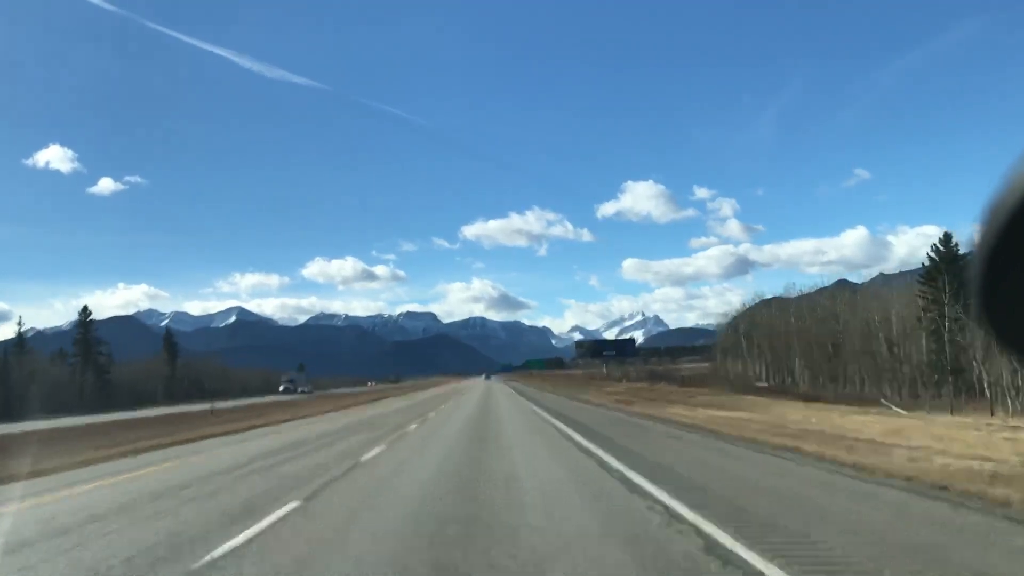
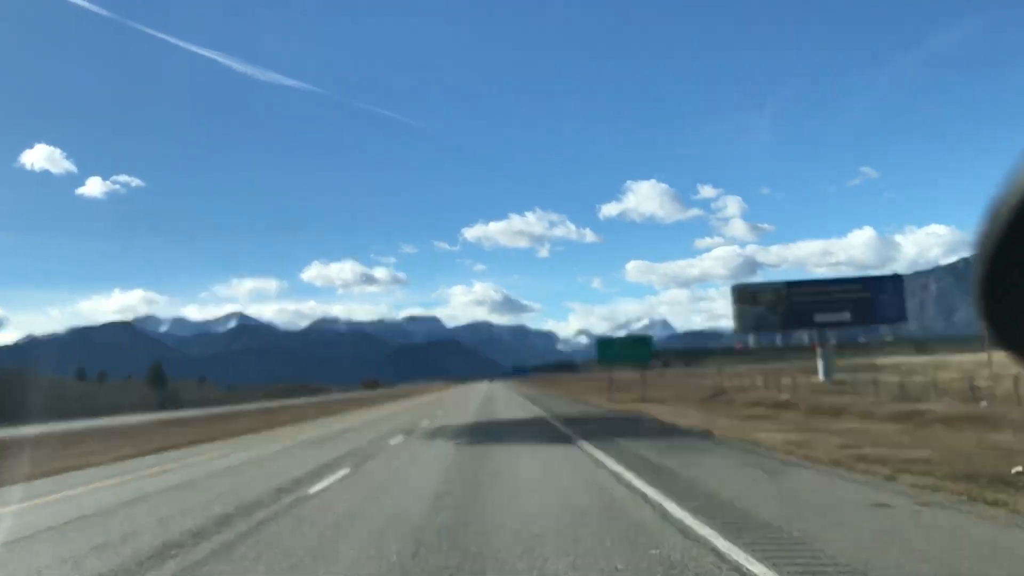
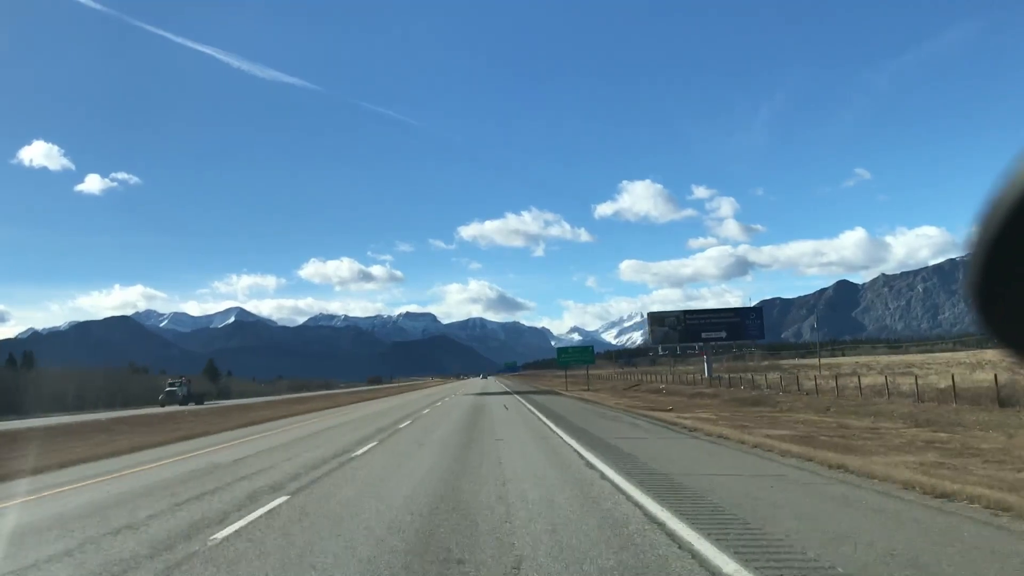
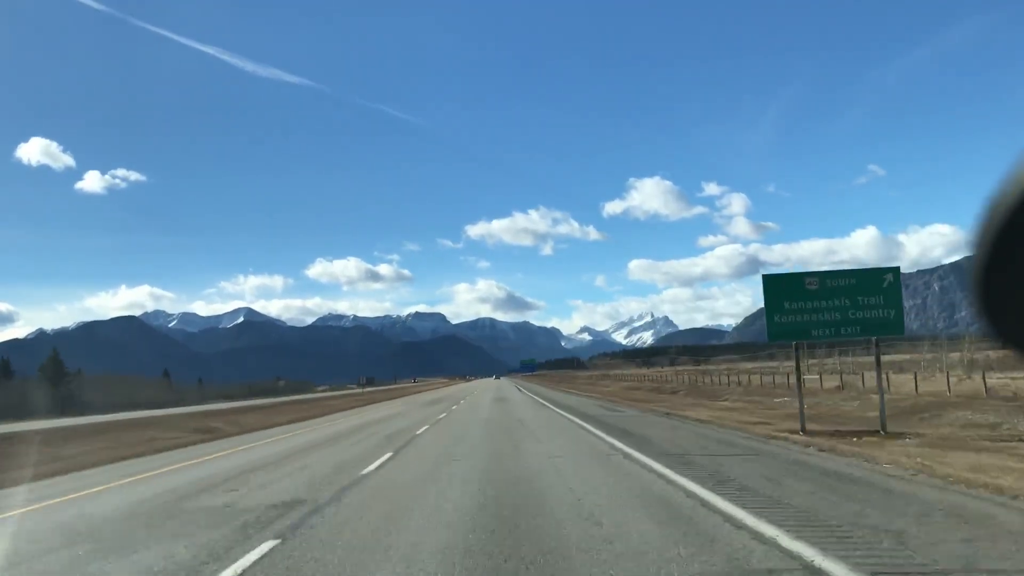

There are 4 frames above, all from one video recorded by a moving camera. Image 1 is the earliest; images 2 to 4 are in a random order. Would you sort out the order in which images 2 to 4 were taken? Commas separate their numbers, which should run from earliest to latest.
3, 2, 4
